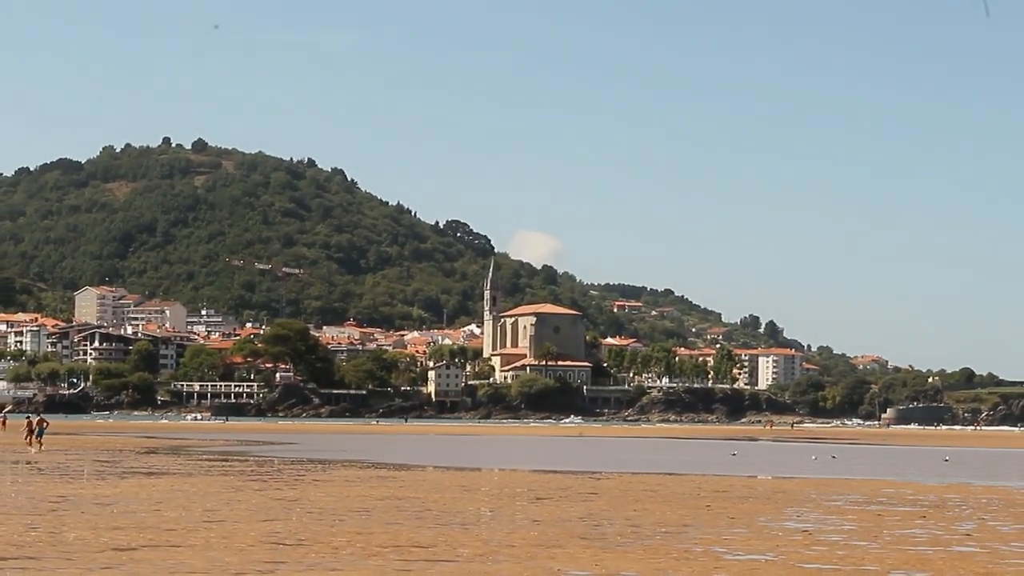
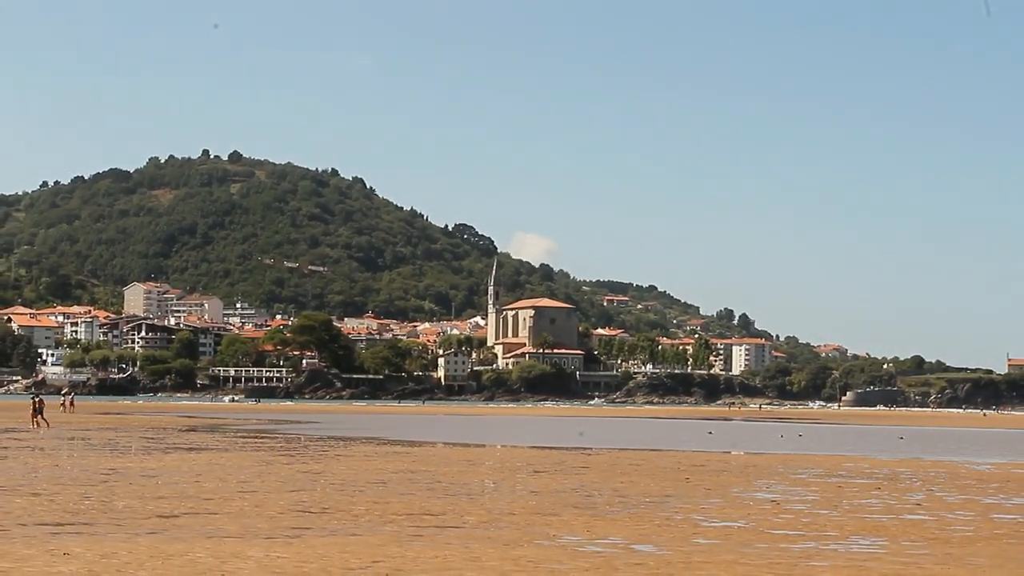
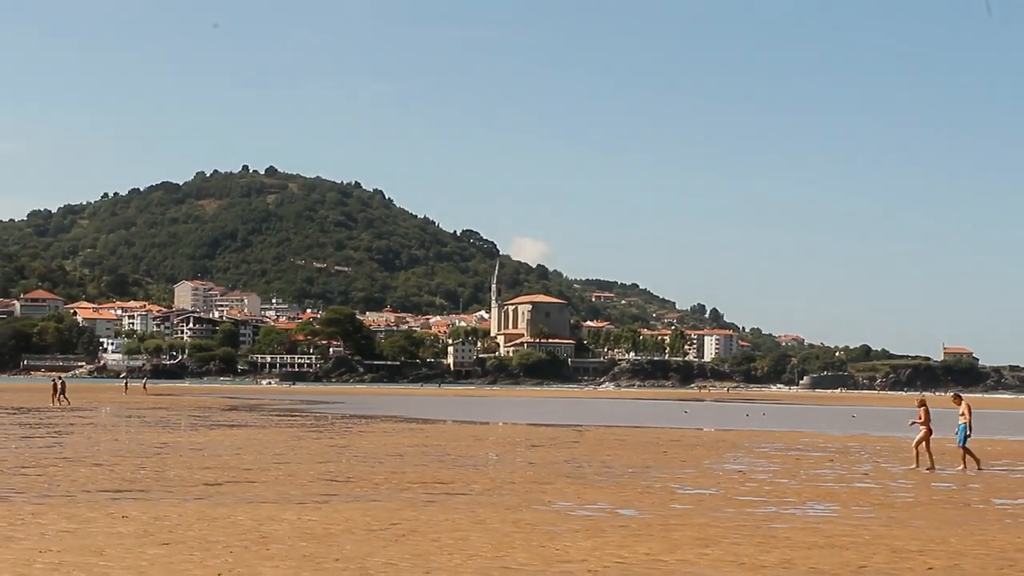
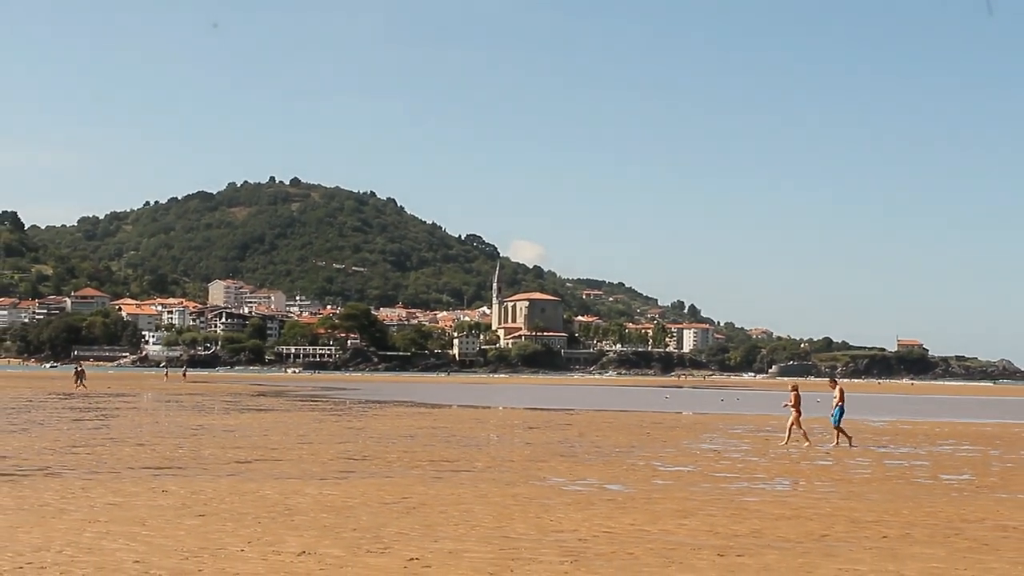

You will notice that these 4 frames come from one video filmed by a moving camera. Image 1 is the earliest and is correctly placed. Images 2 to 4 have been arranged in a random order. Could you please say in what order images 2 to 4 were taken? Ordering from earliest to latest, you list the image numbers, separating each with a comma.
2, 3, 4
